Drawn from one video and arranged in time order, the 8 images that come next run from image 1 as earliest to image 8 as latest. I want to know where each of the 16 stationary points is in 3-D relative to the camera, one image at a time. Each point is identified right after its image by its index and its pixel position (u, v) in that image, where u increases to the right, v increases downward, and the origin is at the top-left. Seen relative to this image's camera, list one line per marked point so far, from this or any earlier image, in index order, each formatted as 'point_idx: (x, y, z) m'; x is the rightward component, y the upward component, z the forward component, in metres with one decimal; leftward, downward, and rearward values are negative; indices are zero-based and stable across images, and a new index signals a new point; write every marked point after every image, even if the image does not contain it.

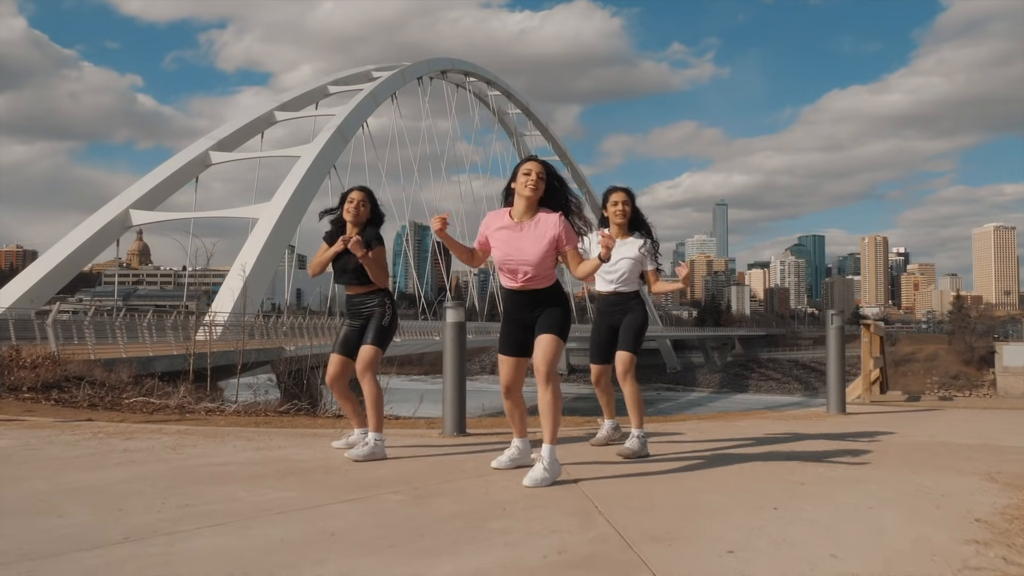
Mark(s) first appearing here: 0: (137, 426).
0: (-2.7, -1.0, +5.5) m
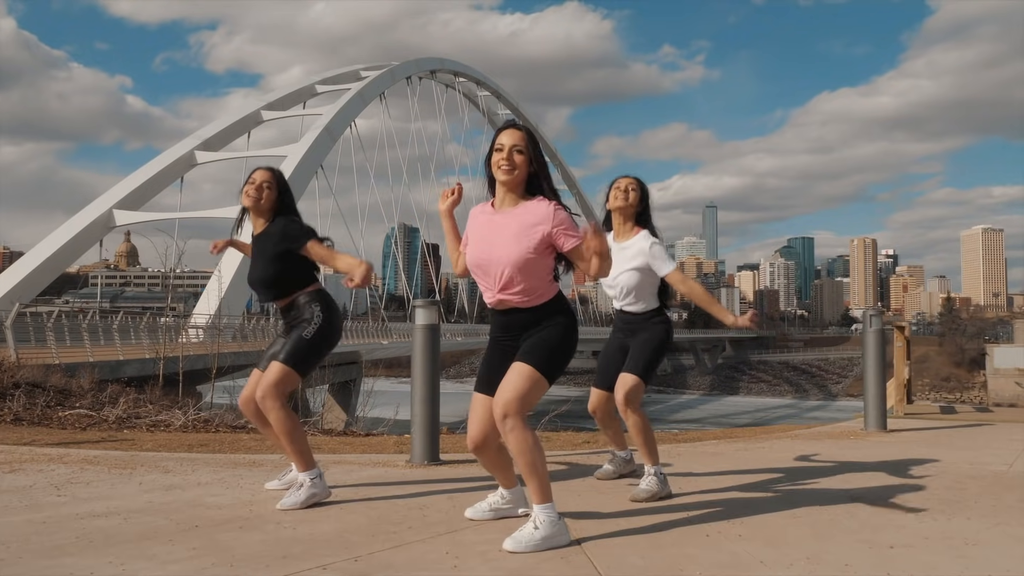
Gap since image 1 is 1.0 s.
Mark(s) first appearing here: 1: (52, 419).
0: (-2.7, -1.0, +4.5) m
1: (-4.3, -1.2, +7.3) m
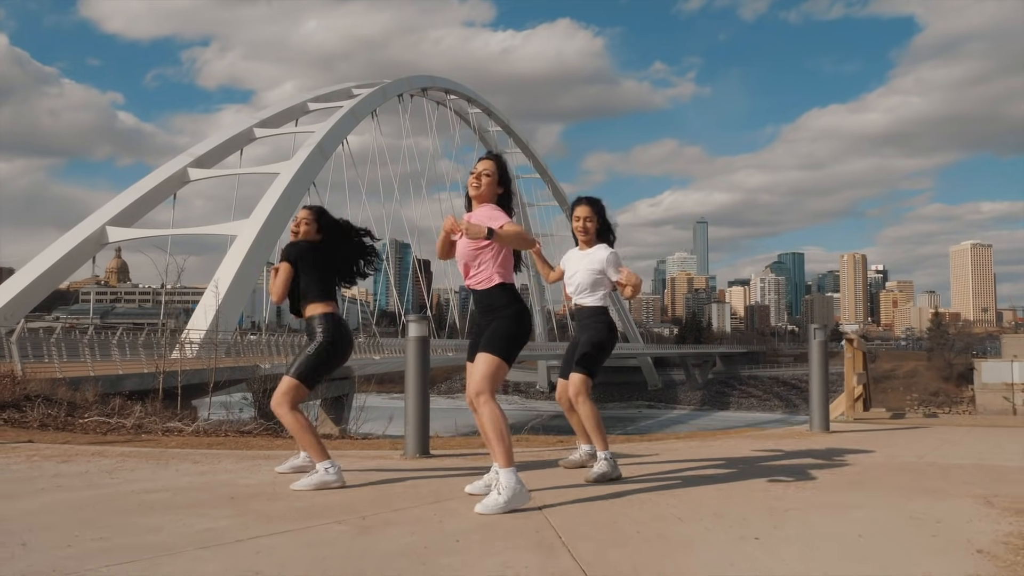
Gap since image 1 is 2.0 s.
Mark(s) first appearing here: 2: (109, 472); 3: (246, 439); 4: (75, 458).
0: (-2.9, -1.1, +5.1) m
1: (-4.5, -1.4, +7.9) m
2: (-2.1, -1.0, +4.1) m
3: (-2.3, -1.3, +6.6) m
4: (-2.6, -1.0, +4.6) m
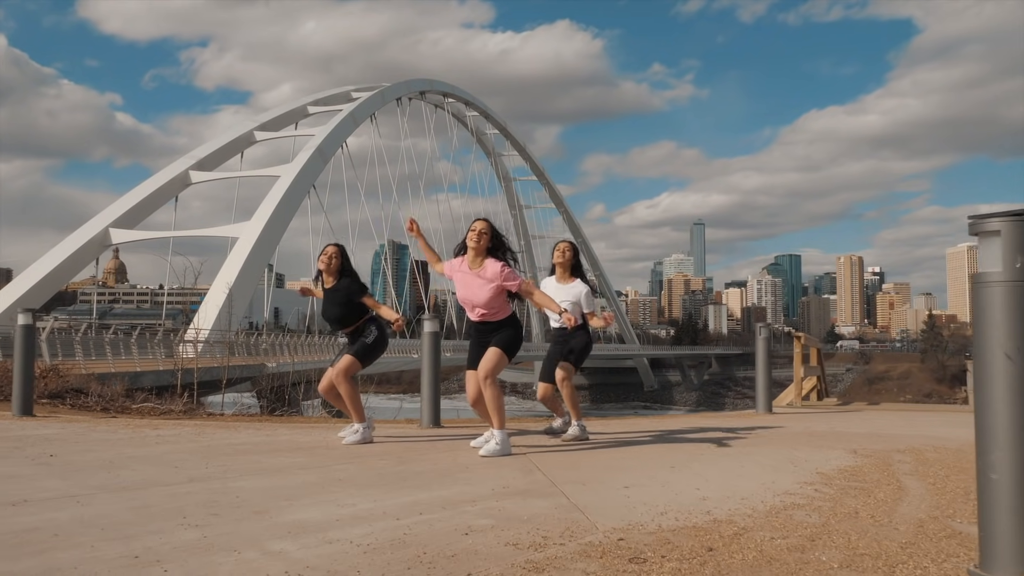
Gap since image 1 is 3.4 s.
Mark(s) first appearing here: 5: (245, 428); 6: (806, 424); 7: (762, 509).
0: (-2.9, -1.1, +6.4) m
1: (-4.5, -1.4, +9.1) m
2: (-2.2, -1.0, +5.4) m
3: (-2.3, -1.3, +7.8) m
4: (-2.6, -1.1, +5.9) m
5: (-2.0, -1.1, +5.9) m
6: (+2.6, -1.2, +6.8) m
7: (+0.9, -0.8, +2.8) m
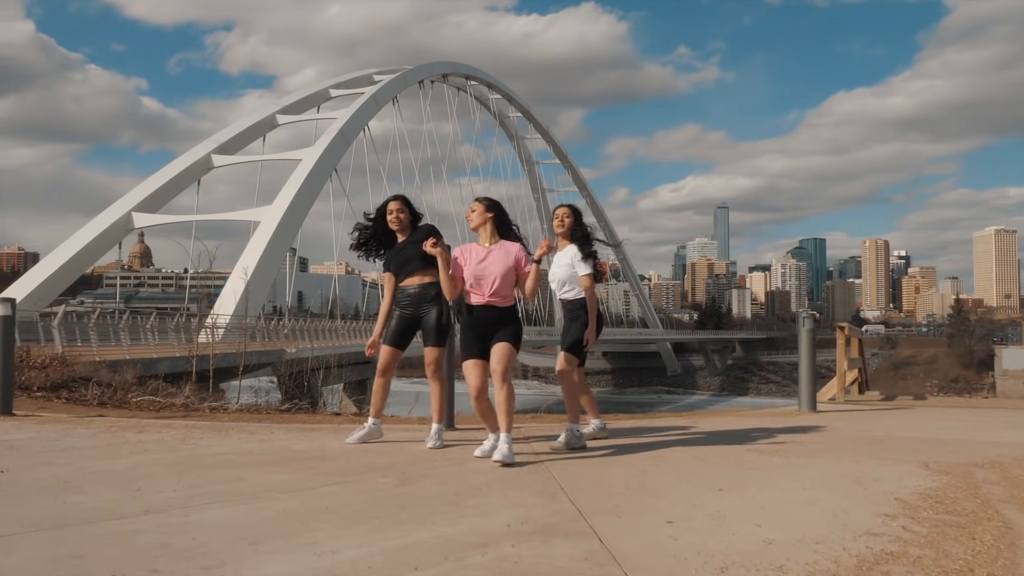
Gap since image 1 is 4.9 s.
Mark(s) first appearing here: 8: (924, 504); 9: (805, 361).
0: (-2.8, -1.0, +5.9) m
1: (-4.3, -1.3, +8.7) m
2: (-2.1, -0.9, +4.9) m
3: (-2.1, -1.2, +7.3) m
4: (-2.5, -1.0, +5.3) m
5: (-1.9, -1.0, +5.4) m
6: (+2.7, -1.1, +6.2) m
7: (+1.0, -0.8, +2.2) m
8: (+1.6, -0.9, +3.1) m
9: (+2.7, -0.7, +7.1) m
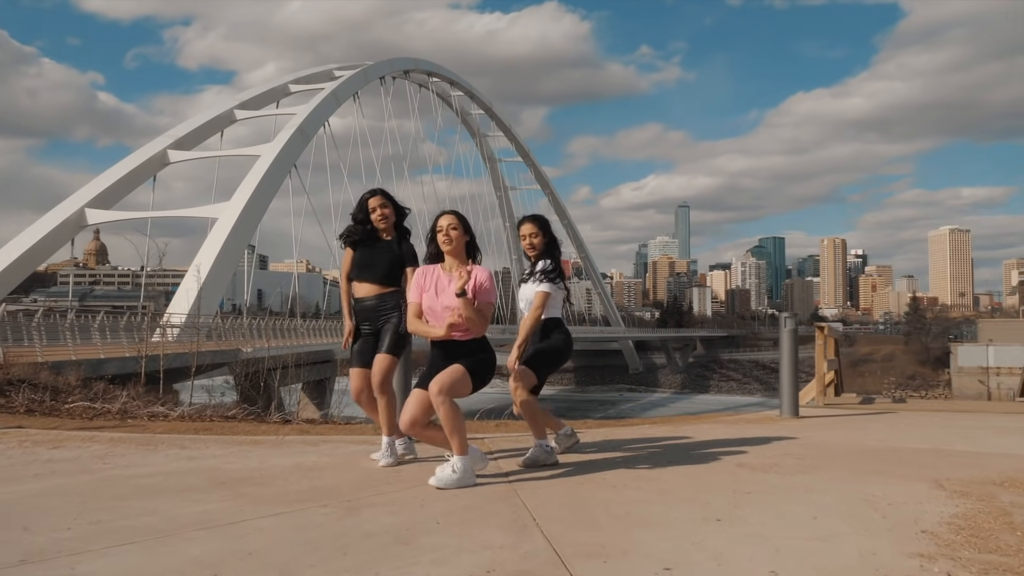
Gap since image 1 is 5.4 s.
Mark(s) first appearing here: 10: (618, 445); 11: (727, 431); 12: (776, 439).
0: (-3.0, -1.0, +5.3) m
1: (-4.7, -1.3, +8.0) m
2: (-2.3, -0.9, +4.3) m
3: (-2.4, -1.2, +6.7) m
4: (-2.7, -1.0, +4.7) m
5: (-2.1, -1.0, +4.8) m
6: (+2.5, -1.1, +5.8) m
7: (+0.9, -0.8, +1.8) m
8: (+1.5, -0.8, +2.6) m
9: (+2.4, -0.7, +6.7) m
10: (+0.7, -1.0, +5.1) m
11: (+1.7, -1.1, +6.1) m
12: (+1.9, -1.1, +5.6) m
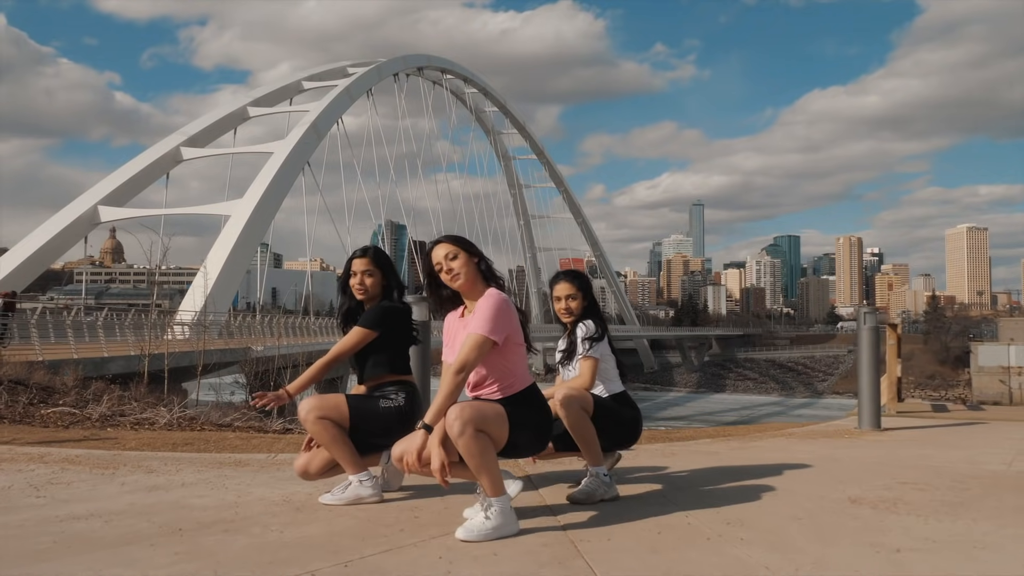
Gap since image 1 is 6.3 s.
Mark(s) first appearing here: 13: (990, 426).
0: (-2.8, -0.9, +4.4) m
1: (-4.4, -1.2, +7.1) m
2: (-2.1, -0.9, +3.4) m
3: (-2.2, -1.1, +5.8) m
4: (-2.5, -0.9, +3.8) m
5: (-1.9, -0.9, +3.9) m
6: (+2.7, -1.0, +4.8) m
7: (+1.1, -0.7, +0.8) m
8: (+1.7, -0.8, +1.7) m
9: (+2.6, -0.6, +5.7) m
10: (+0.9, -1.0, +4.1) m
11: (+1.9, -1.0, +5.1) m
12: (+2.1, -1.0, +4.7) m
13: (+3.9, -1.1, +6.4) m
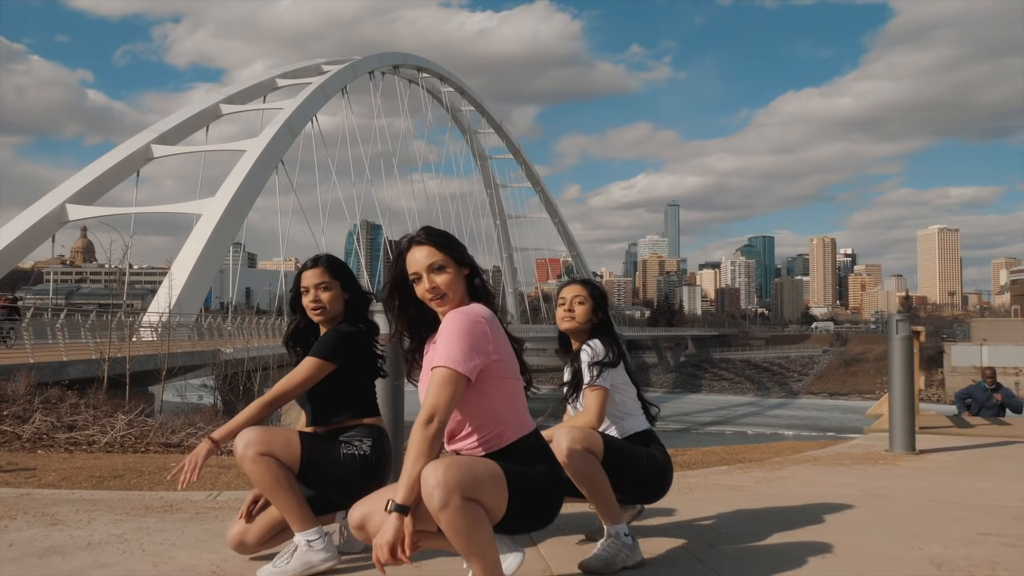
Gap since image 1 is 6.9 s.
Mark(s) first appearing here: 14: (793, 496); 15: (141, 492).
0: (-2.8, -0.9, +3.6) m
1: (-4.5, -1.2, +6.3) m
2: (-2.1, -0.9, +2.6) m
3: (-2.3, -1.1, +5.0) m
4: (-2.5, -0.9, +3.1) m
5: (-1.9, -0.9, +3.1) m
6: (+2.7, -1.0, +4.2) m
7: (+1.1, -0.7, +0.2) m
8: (+1.7, -0.8, +1.0) m
9: (+2.5, -0.6, +5.1) m
10: (+0.9, -1.0, +3.5) m
11: (+1.9, -1.1, +4.5) m
12: (+2.1, -1.0, +4.0) m
13: (+3.8, -1.1, +5.8) m
14: (+1.5, -1.0, +4.0) m
15: (-1.8, -1.0, +3.8) m
